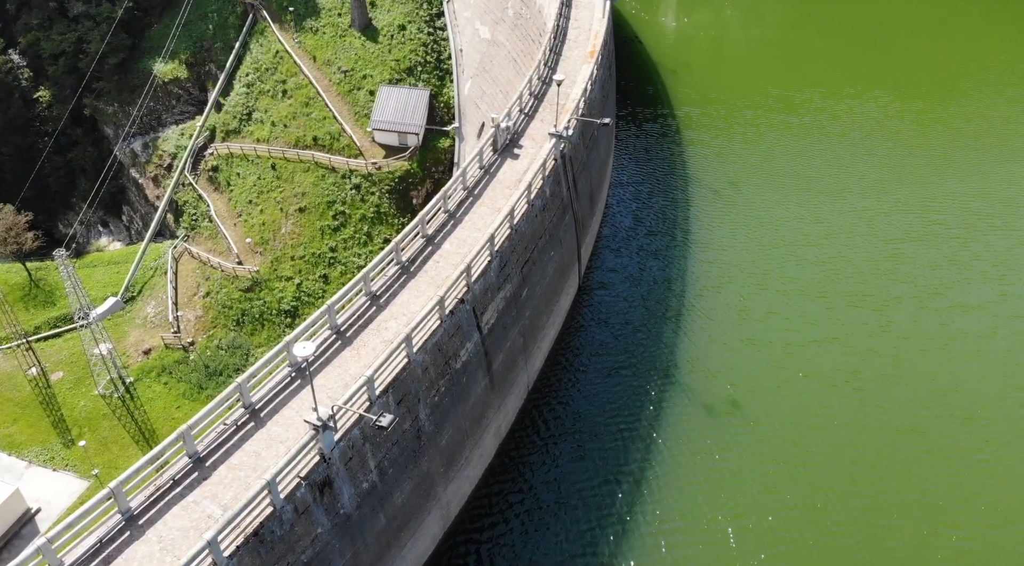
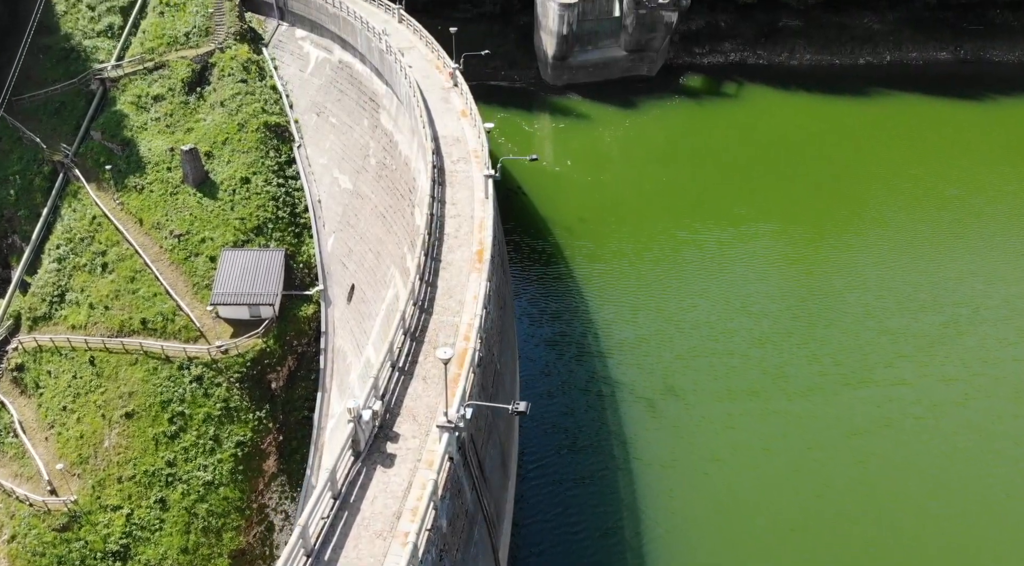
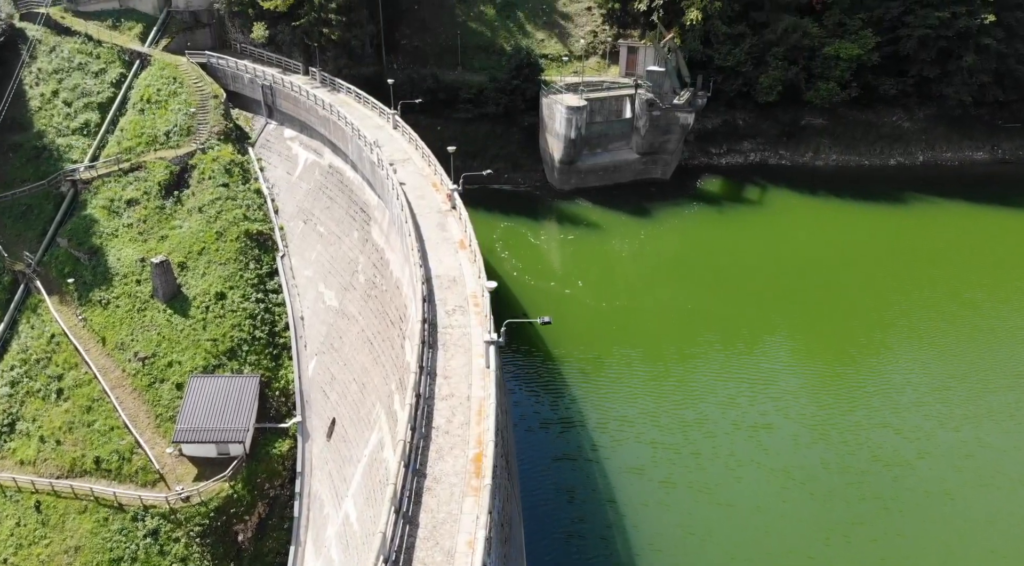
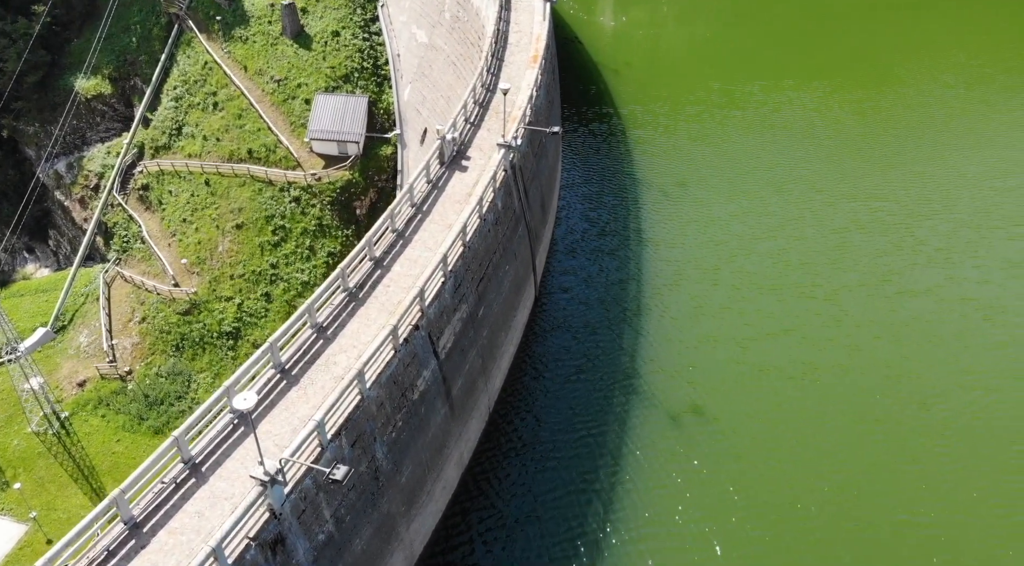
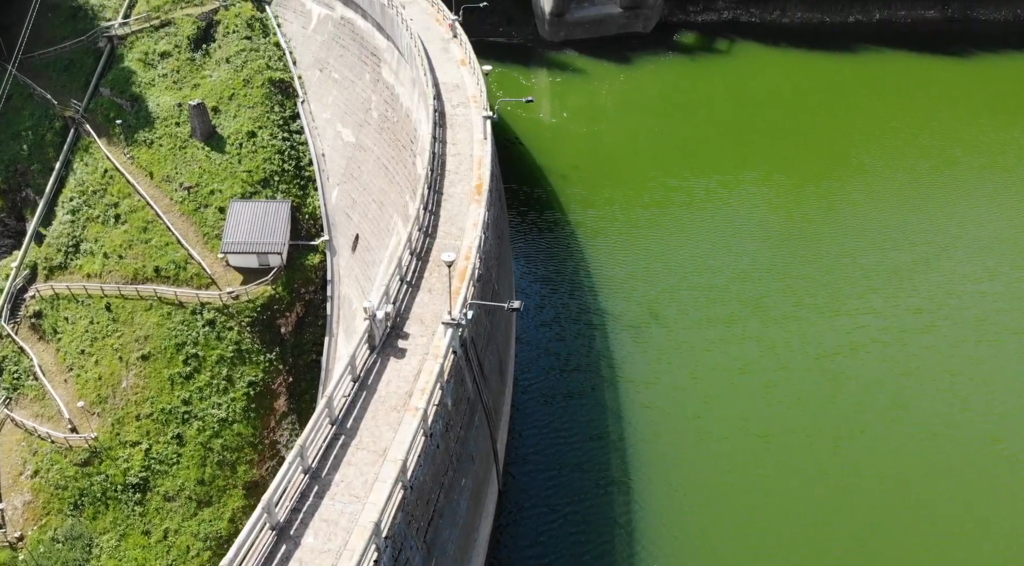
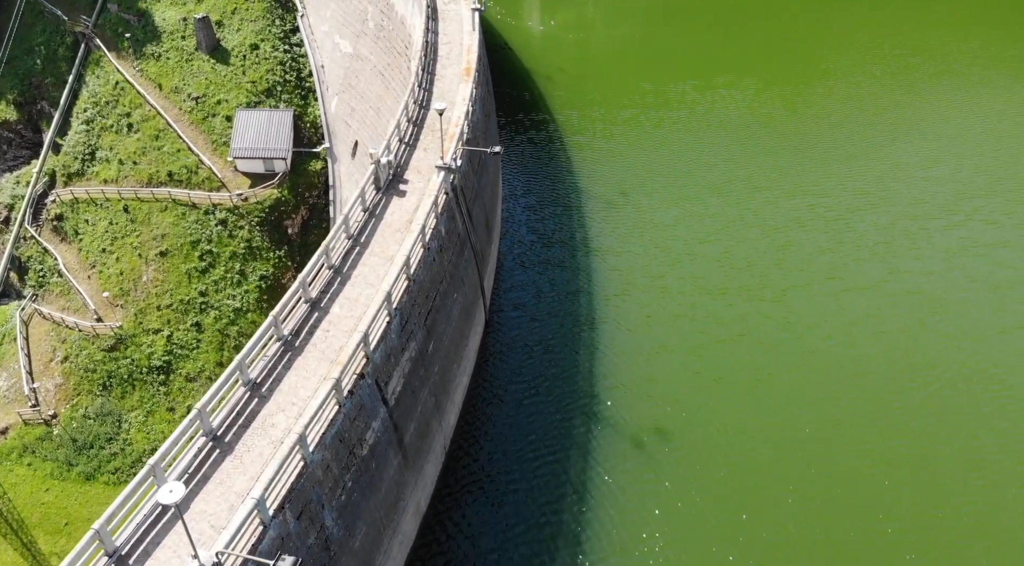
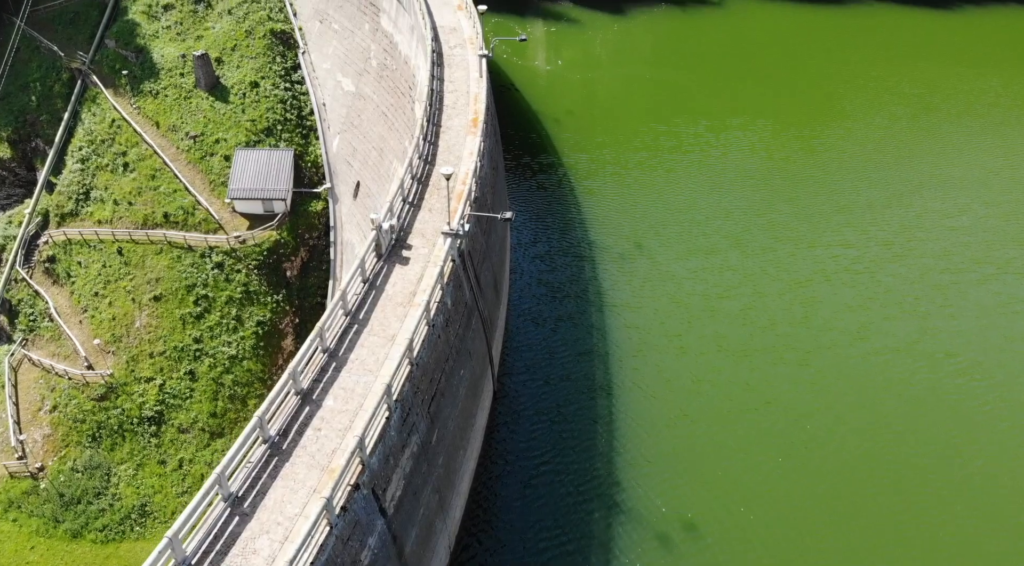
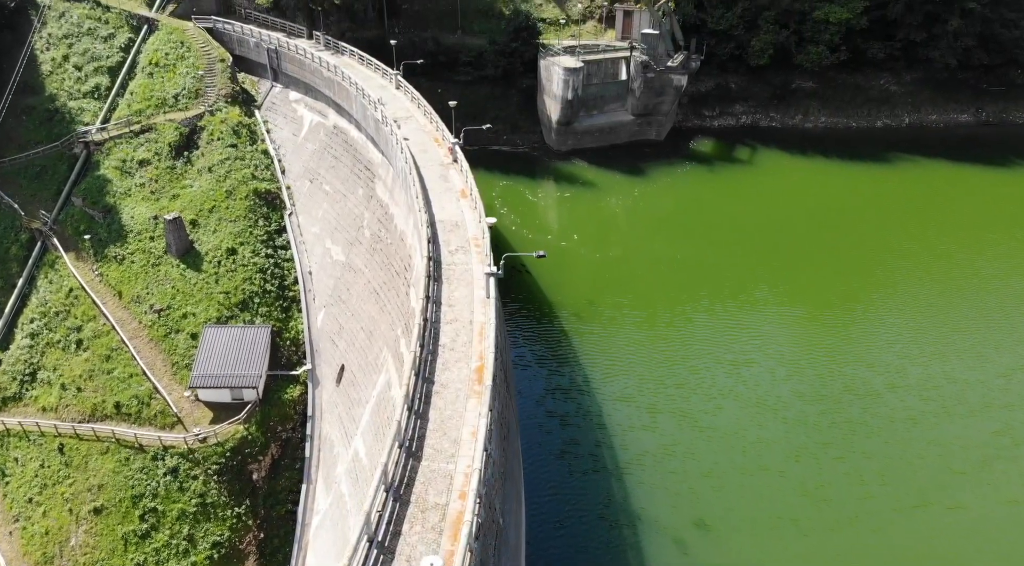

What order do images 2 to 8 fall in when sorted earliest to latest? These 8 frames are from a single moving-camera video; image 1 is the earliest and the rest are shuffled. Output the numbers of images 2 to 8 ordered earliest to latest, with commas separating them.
4, 6, 7, 5, 2, 8, 3
